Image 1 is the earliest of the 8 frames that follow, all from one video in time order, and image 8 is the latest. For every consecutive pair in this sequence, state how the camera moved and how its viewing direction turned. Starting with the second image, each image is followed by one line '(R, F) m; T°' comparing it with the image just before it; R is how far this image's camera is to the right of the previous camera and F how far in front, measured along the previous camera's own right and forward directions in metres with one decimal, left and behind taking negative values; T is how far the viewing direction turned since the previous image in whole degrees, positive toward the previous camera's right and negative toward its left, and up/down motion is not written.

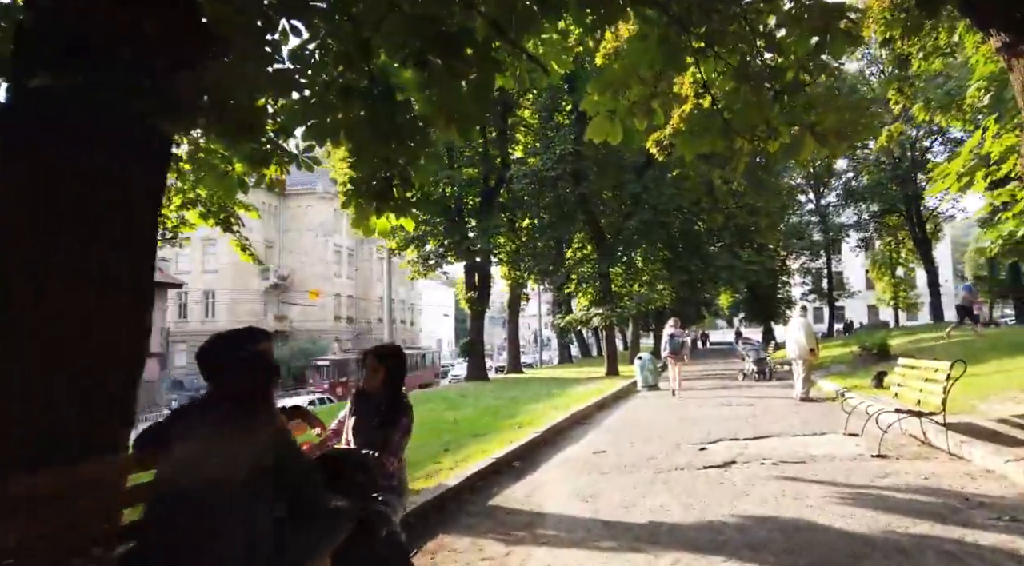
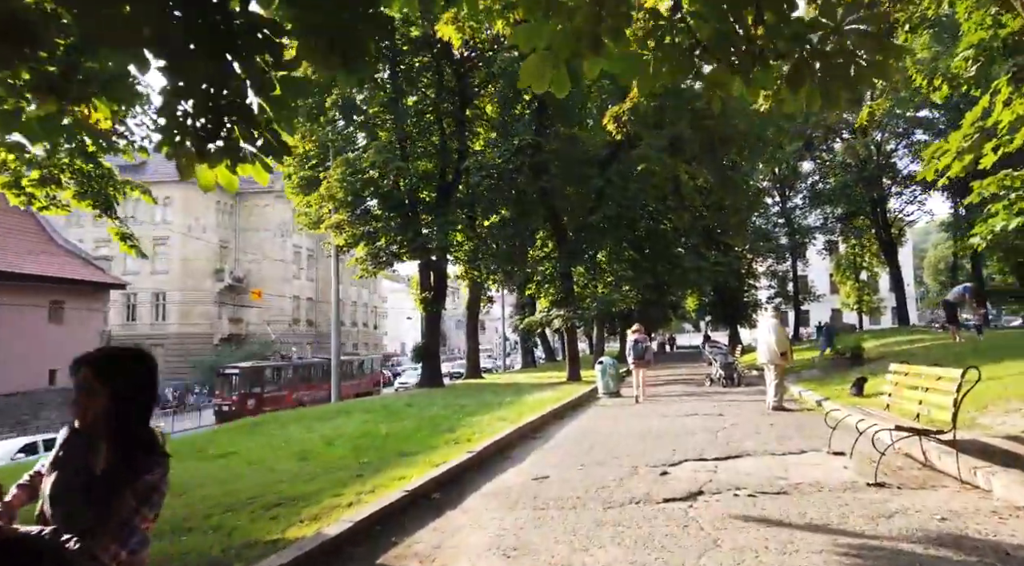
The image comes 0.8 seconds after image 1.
(+0.4, +1.5) m; +2°
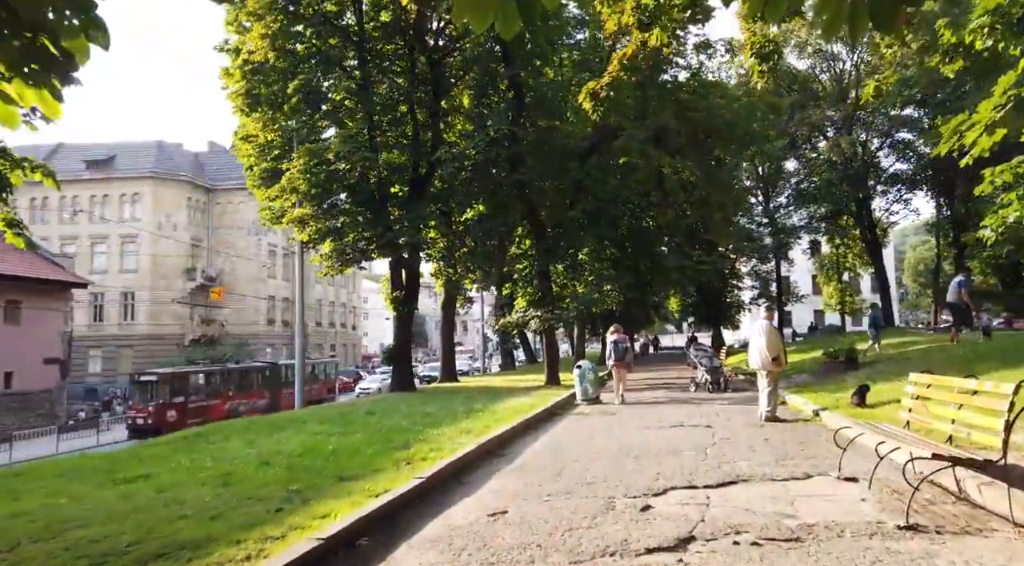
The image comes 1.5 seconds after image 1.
(+0.2, +1.3) m; +1°
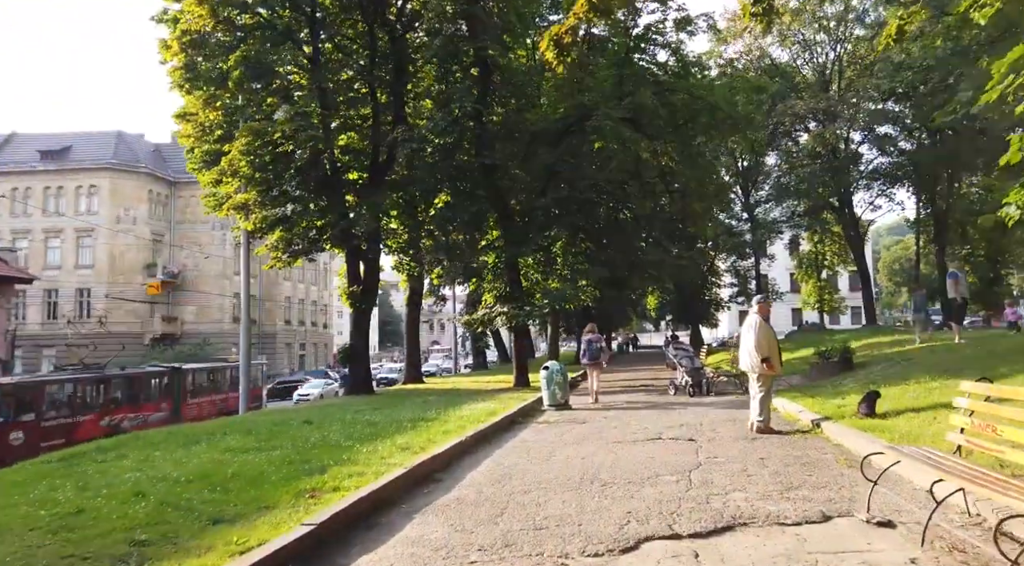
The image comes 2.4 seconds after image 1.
(+0.4, +1.8) m; +2°
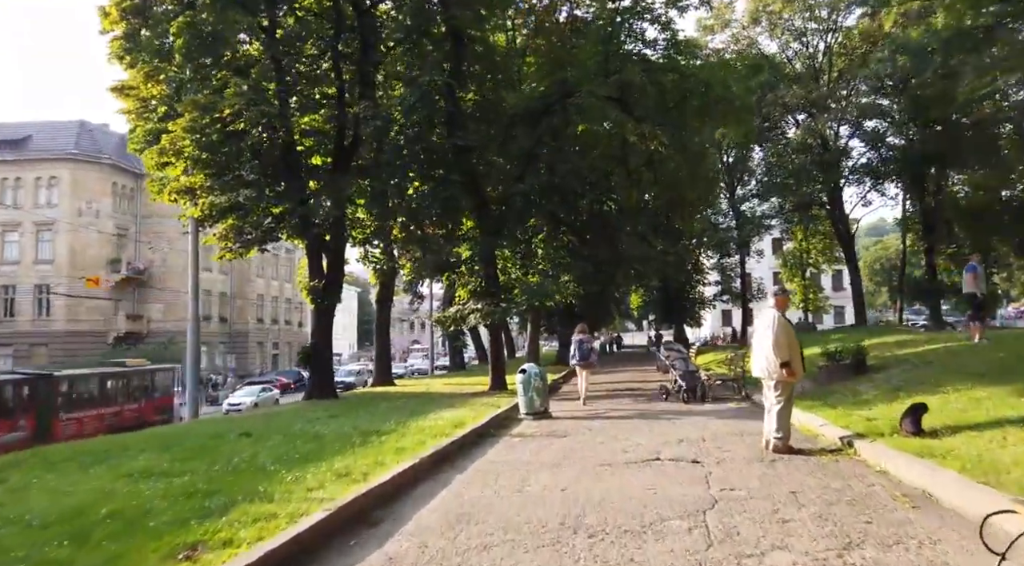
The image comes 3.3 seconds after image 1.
(+0.2, +1.8) m; +1°
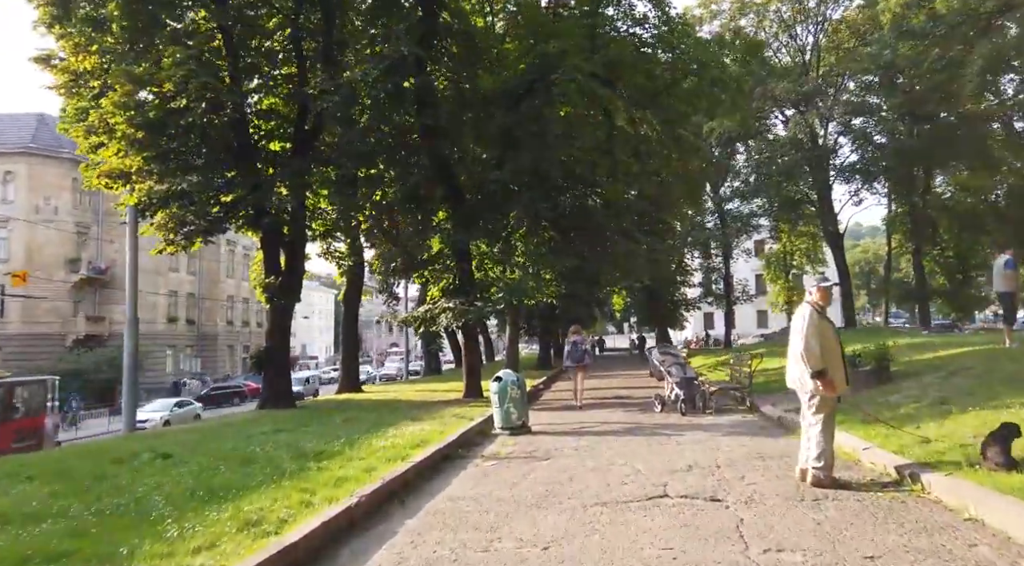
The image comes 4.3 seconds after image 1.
(+0.1, +1.9) m; +1°
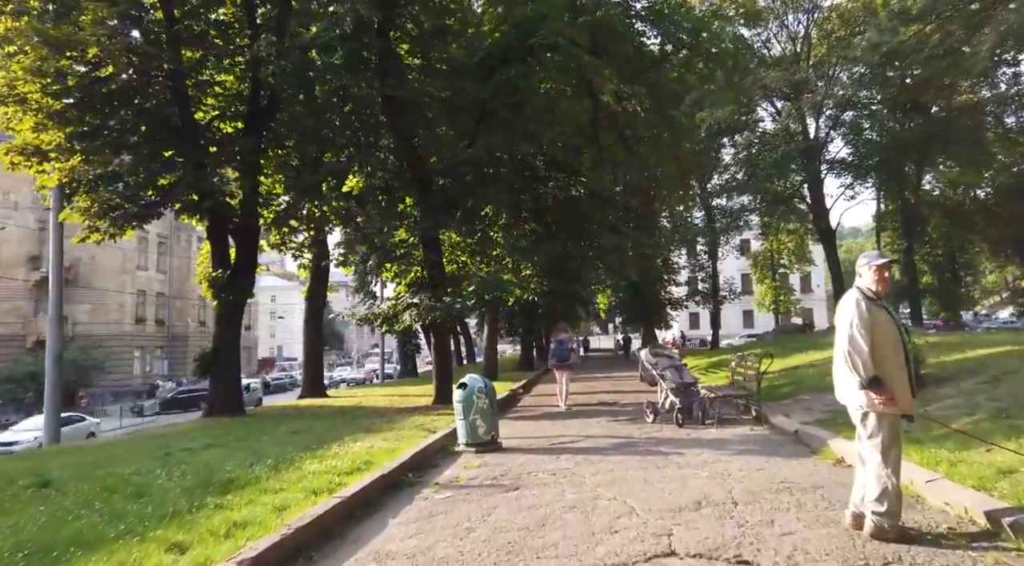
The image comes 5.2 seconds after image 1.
(+0.2, +1.9) m; +1°
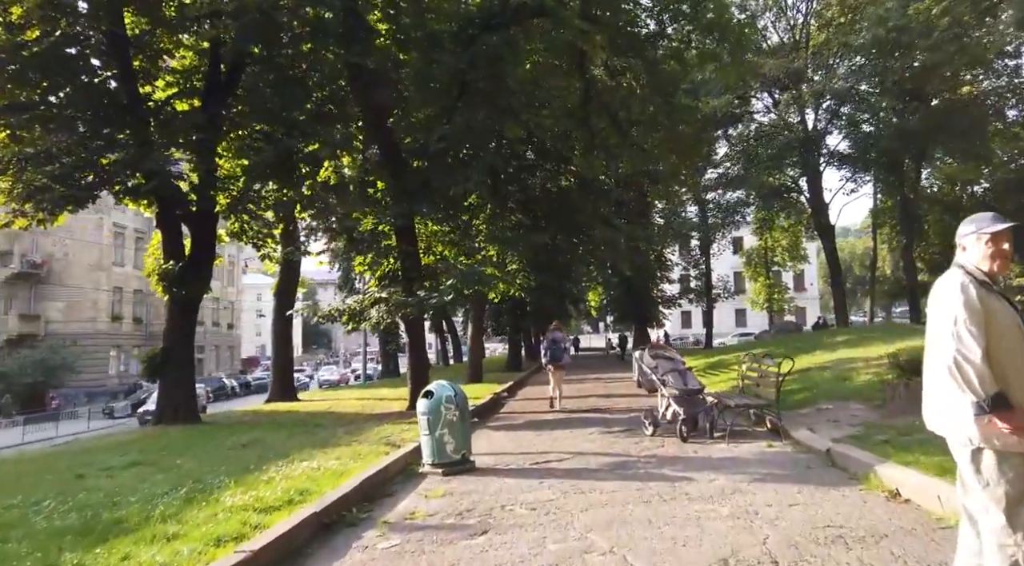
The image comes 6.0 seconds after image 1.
(+0.2, +1.6) m; +1°
